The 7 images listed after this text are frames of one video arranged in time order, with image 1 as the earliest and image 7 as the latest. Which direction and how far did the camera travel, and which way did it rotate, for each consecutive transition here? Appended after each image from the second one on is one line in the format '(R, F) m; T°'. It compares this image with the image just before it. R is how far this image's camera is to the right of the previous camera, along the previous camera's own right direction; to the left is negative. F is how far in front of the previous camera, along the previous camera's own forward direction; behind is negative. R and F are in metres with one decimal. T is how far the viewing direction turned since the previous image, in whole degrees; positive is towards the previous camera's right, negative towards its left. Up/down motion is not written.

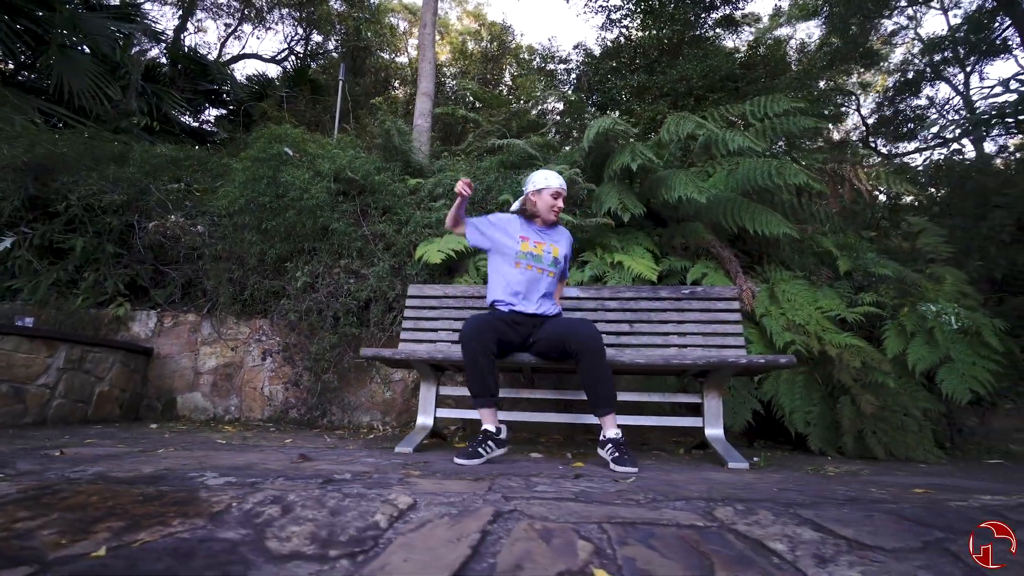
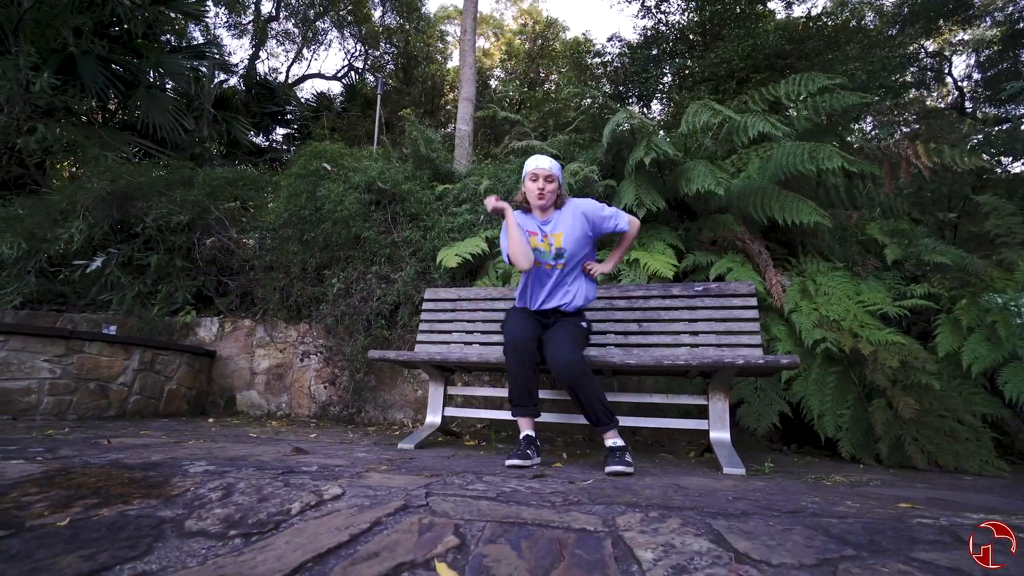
(+0.7, 0.0) m; -11°
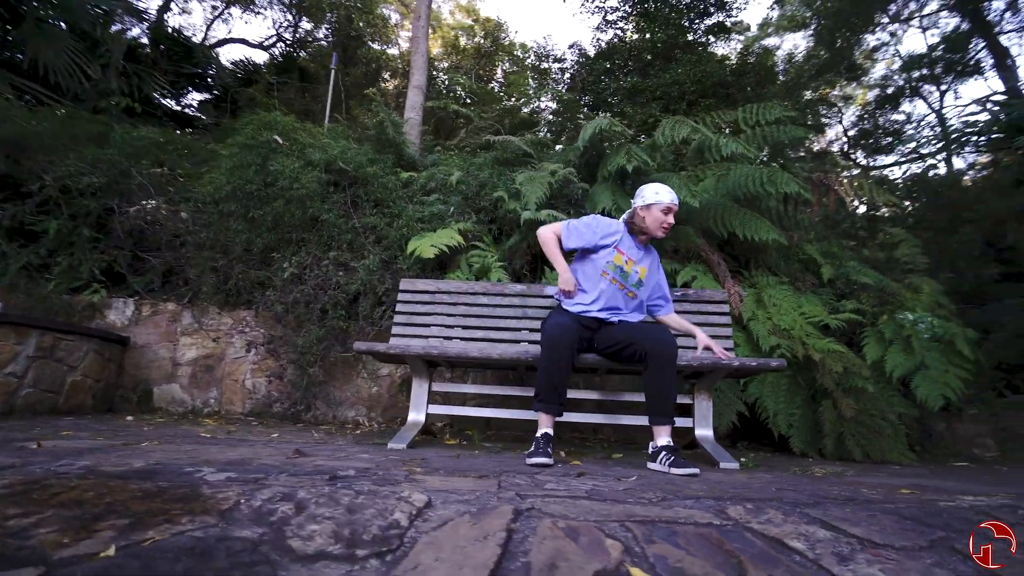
(-0.9, +0.1) m; +14°
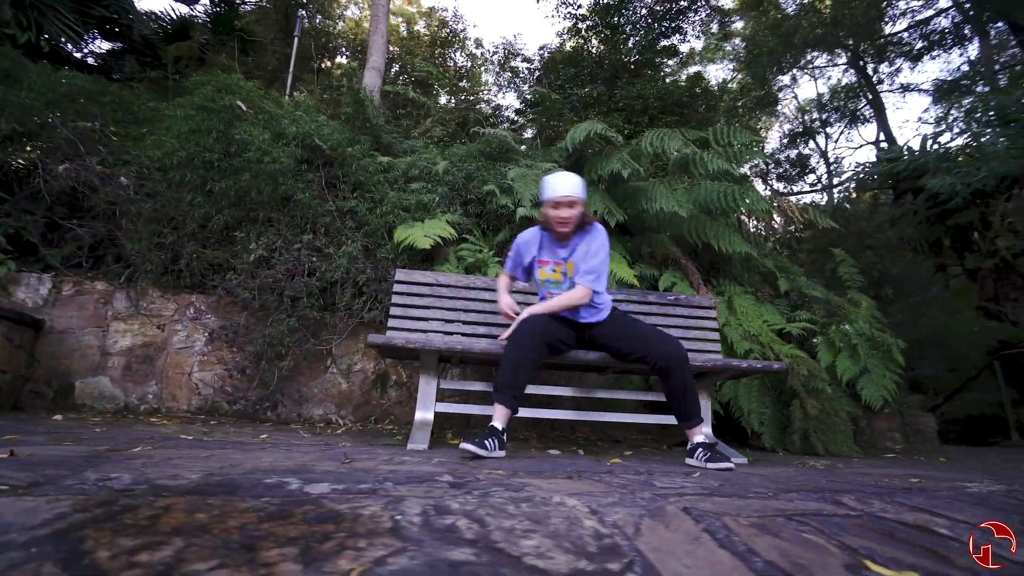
(-1.0, +0.2) m; +14°
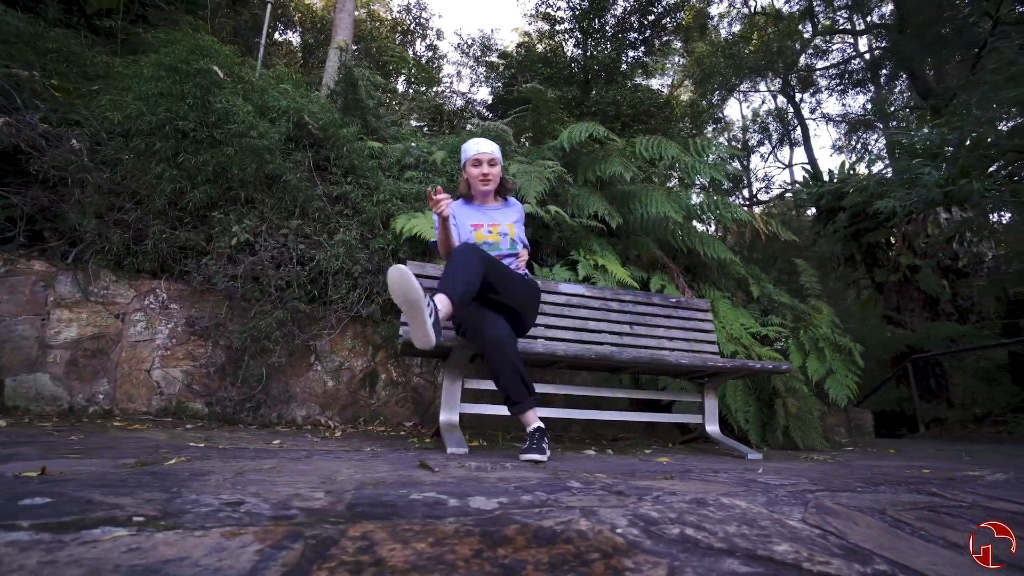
(-0.9, +0.3) m; +12°
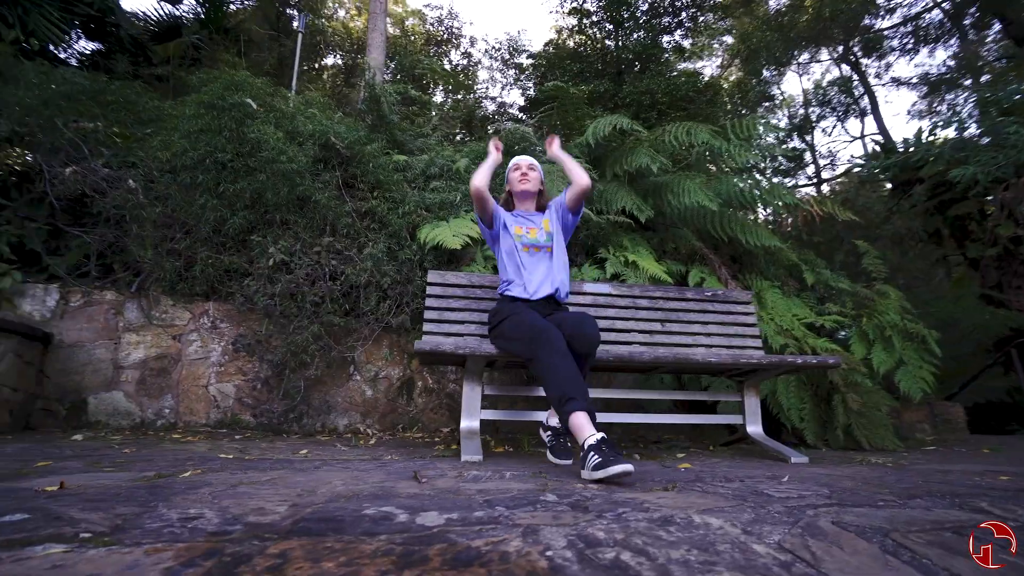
(+0.4, +0.1) m; -8°
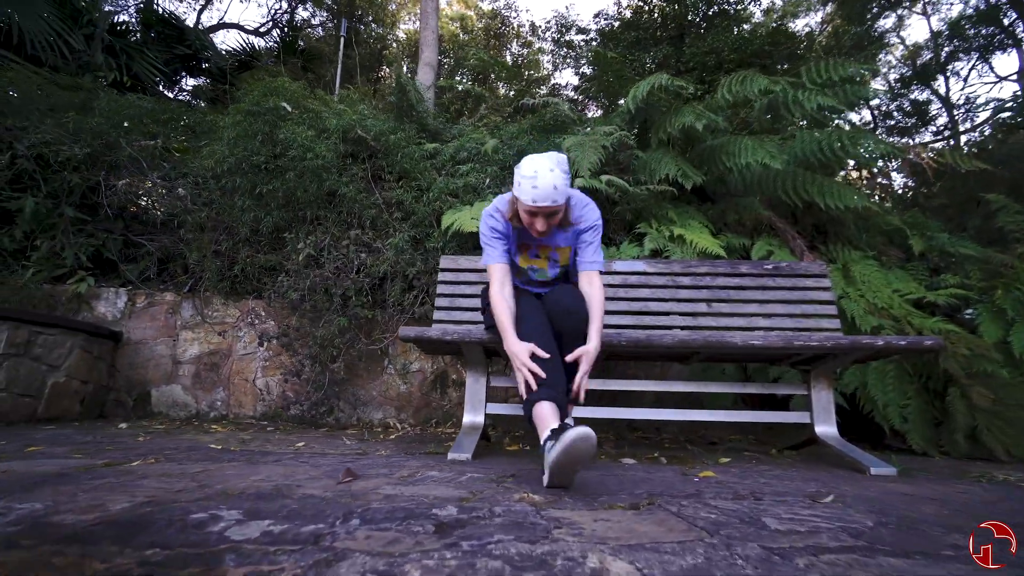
(+0.7, +0.5) m; -13°
